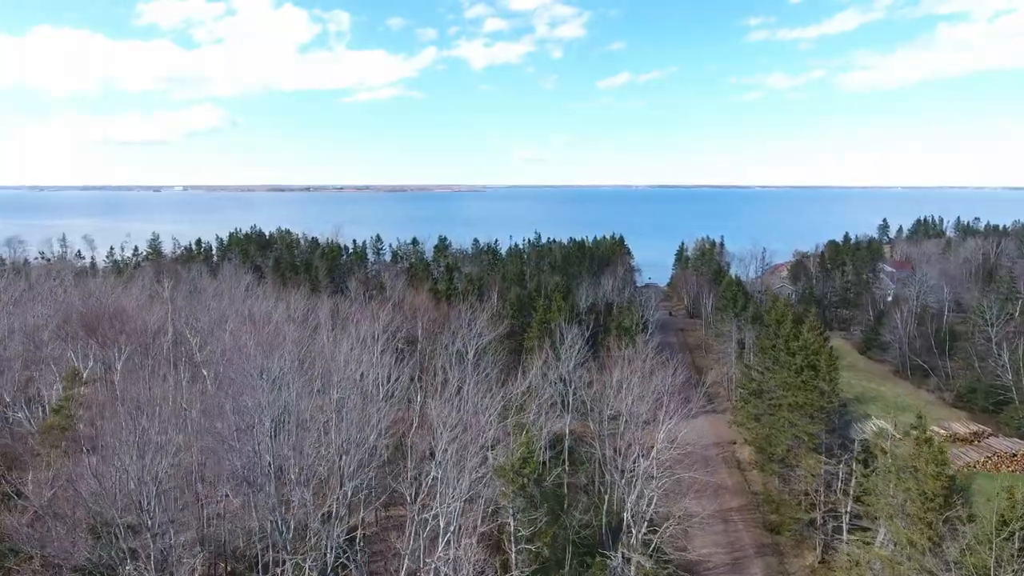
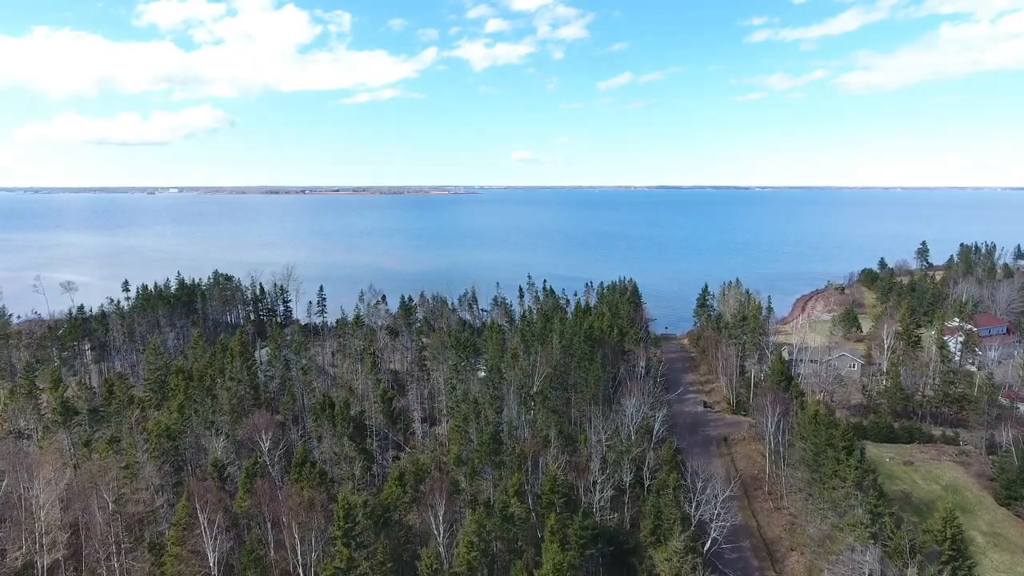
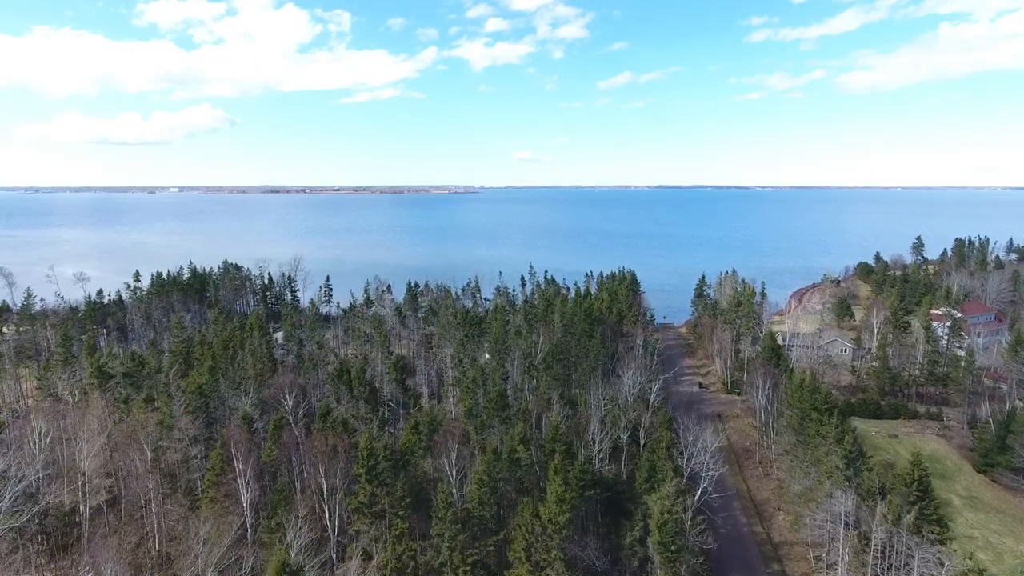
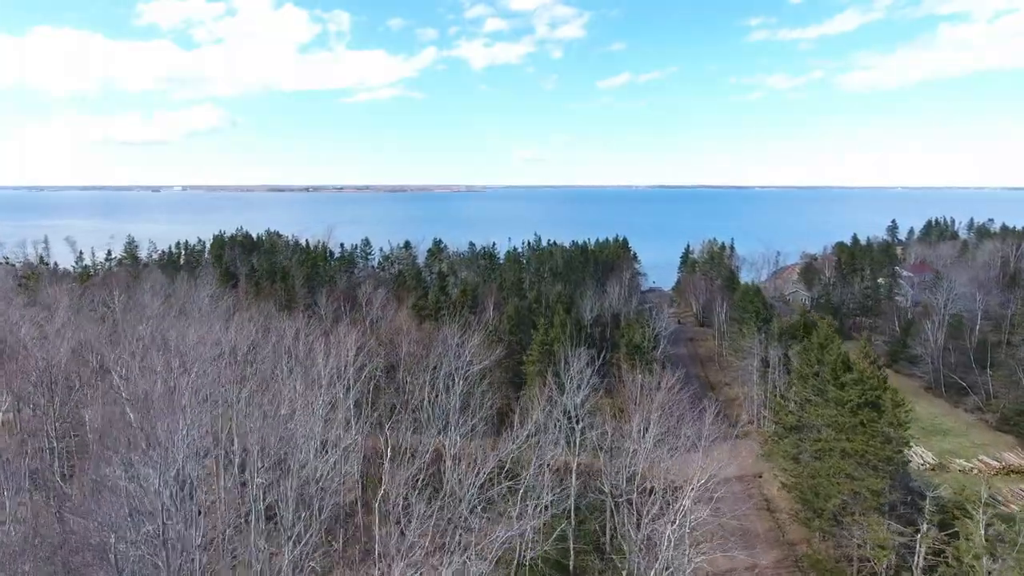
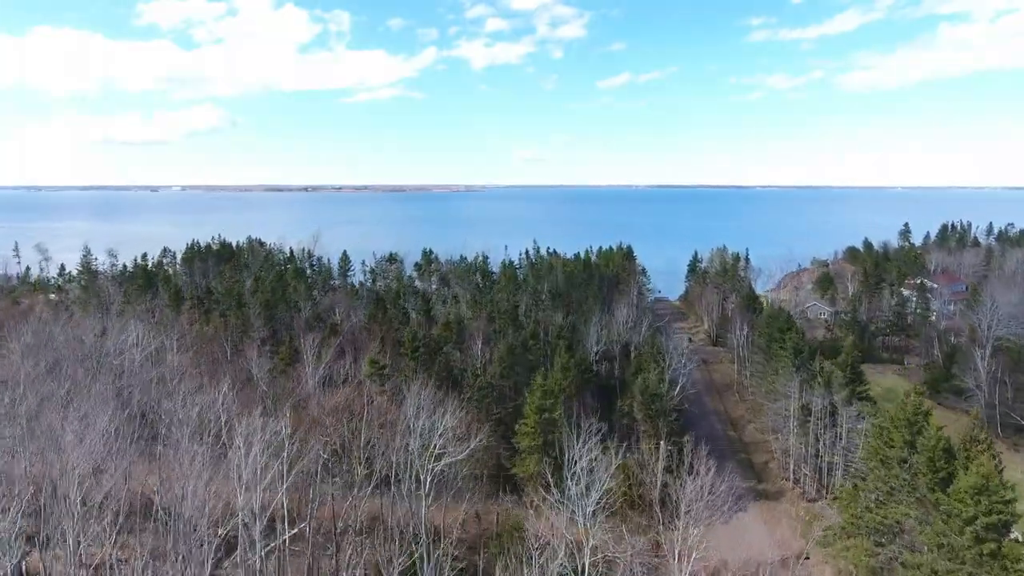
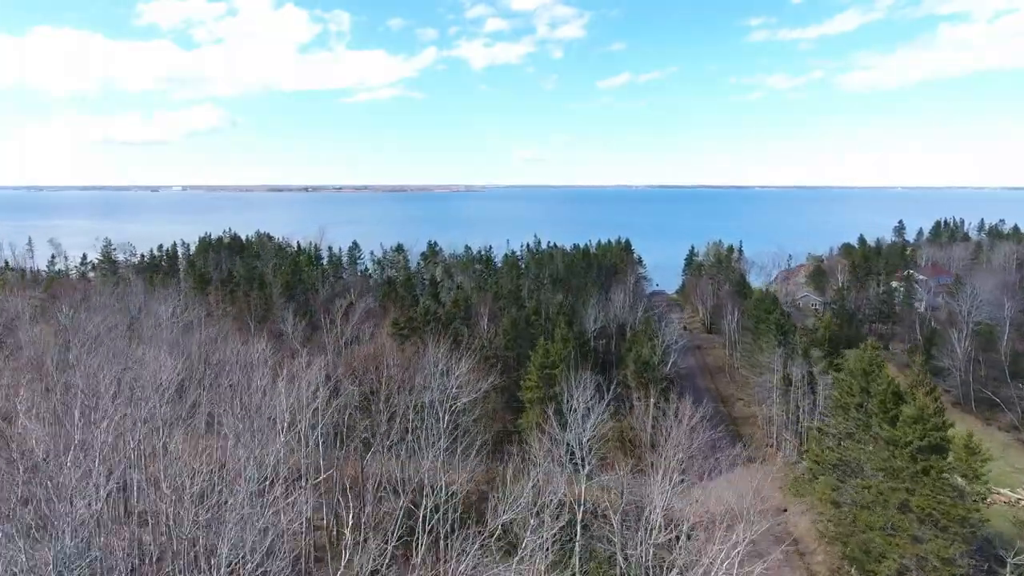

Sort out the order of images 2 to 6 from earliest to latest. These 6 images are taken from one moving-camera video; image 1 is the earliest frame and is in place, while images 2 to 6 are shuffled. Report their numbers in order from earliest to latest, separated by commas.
4, 6, 5, 3, 2
